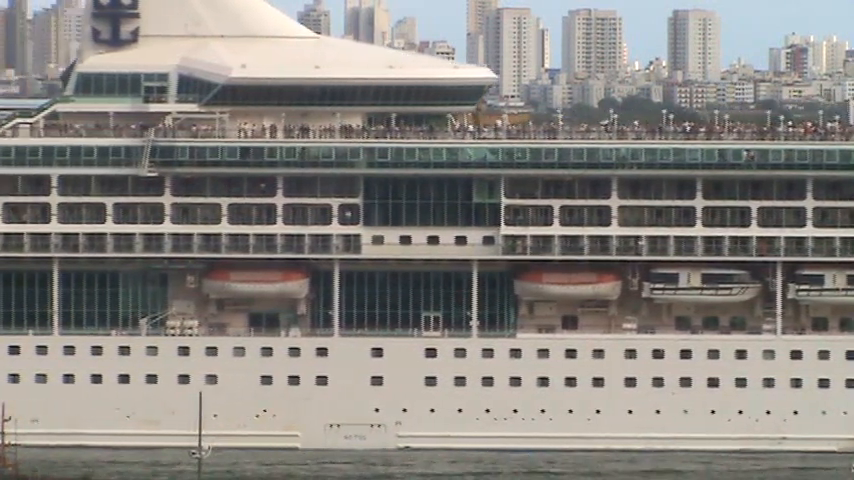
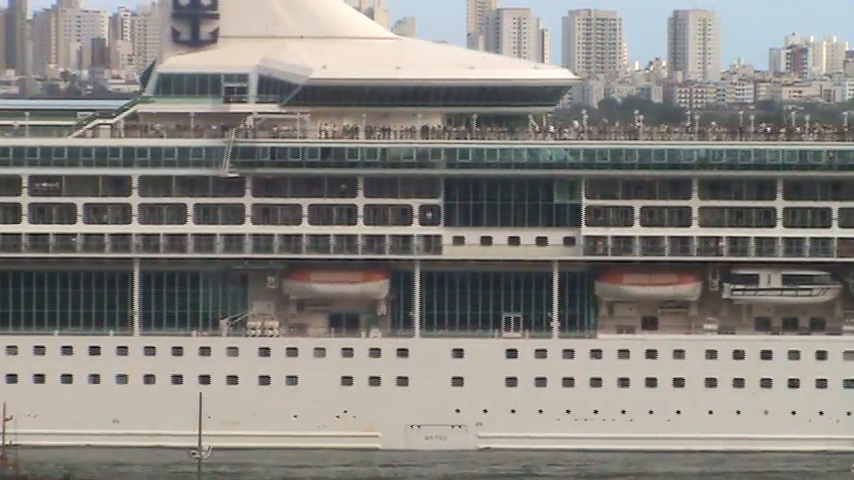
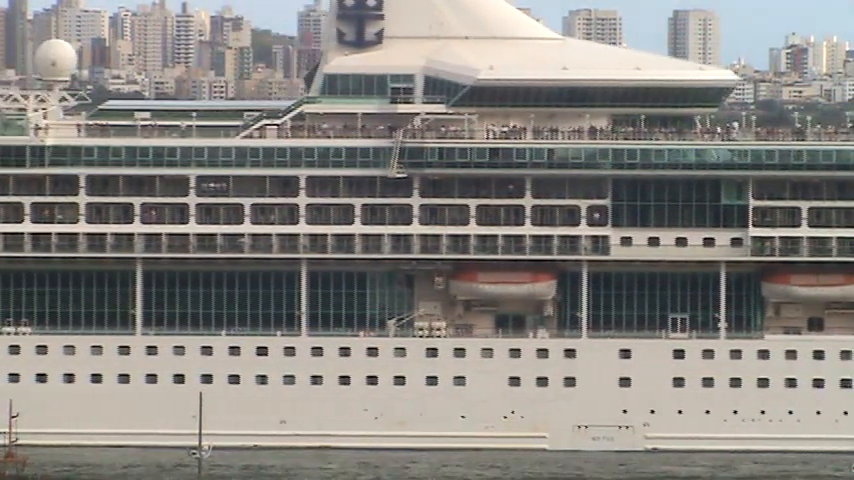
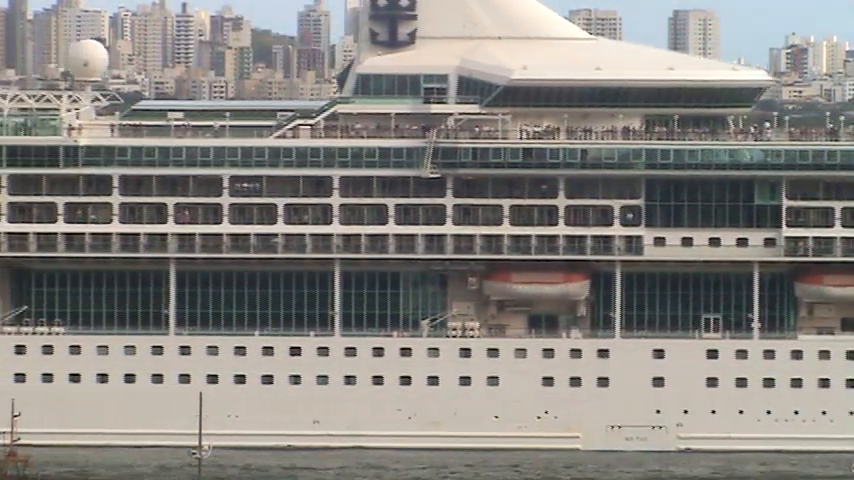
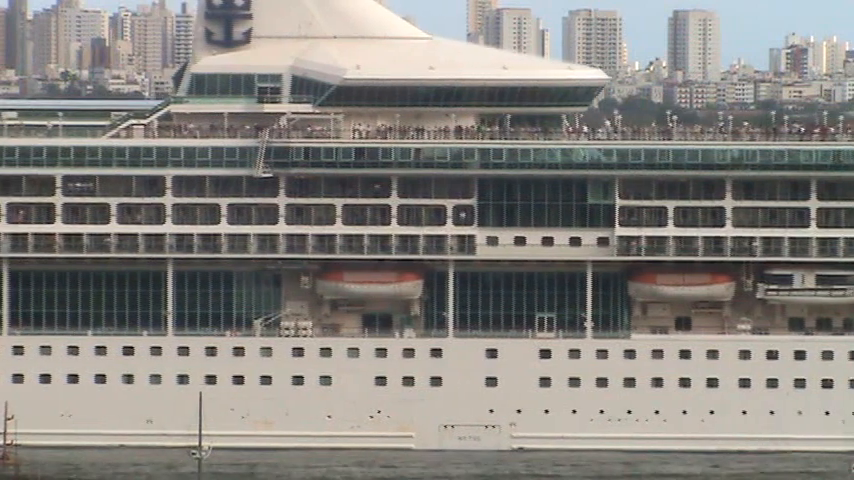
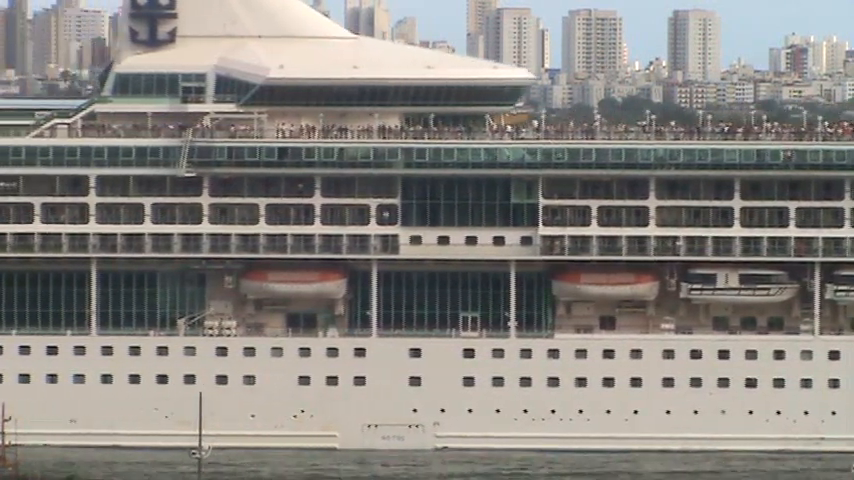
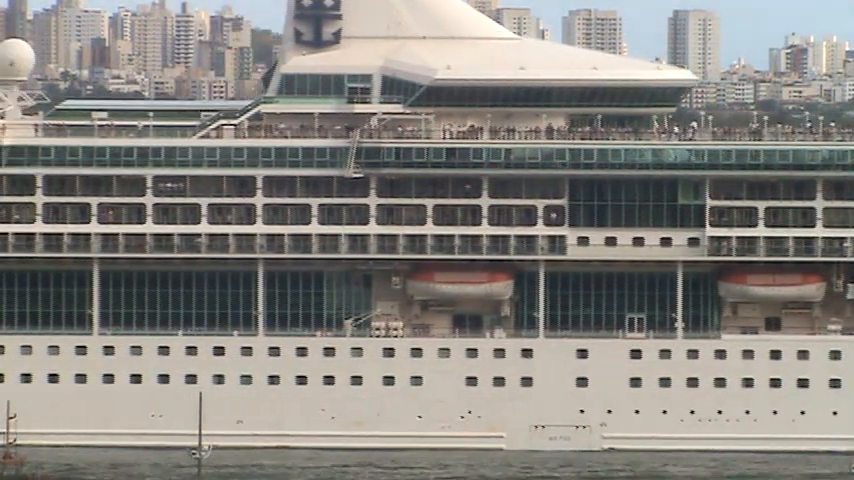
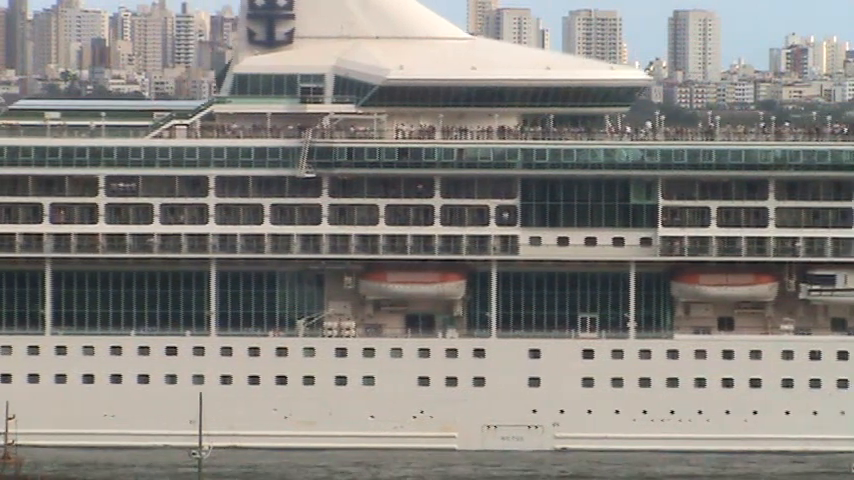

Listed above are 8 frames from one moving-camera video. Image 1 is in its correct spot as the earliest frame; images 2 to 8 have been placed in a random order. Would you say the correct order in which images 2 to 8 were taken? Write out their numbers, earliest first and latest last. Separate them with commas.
6, 2, 5, 8, 7, 3, 4
